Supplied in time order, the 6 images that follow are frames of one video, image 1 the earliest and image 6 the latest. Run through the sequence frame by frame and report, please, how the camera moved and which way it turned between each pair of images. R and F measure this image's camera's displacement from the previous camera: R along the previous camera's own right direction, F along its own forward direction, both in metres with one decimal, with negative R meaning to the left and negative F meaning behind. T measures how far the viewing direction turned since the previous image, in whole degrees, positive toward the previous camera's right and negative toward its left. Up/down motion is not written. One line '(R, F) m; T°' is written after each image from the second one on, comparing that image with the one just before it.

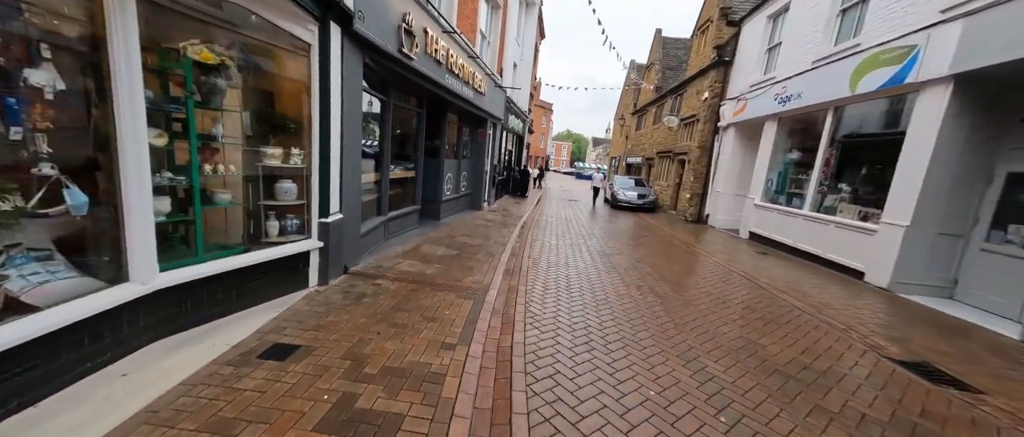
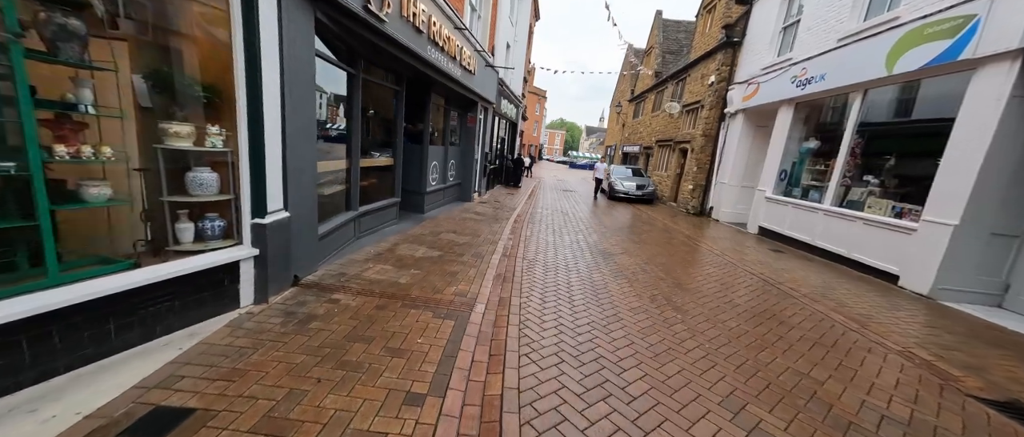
(0.0, +0.8) m; +1°
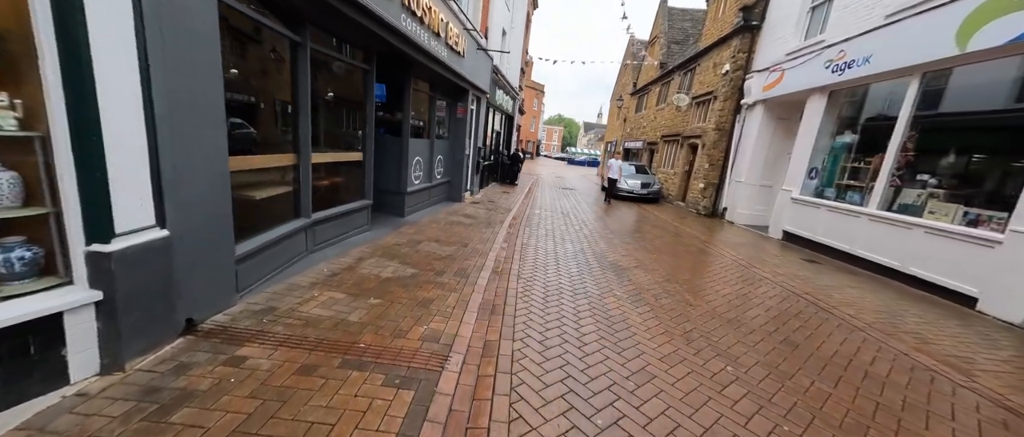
(+0.1, +1.1) m; 0°
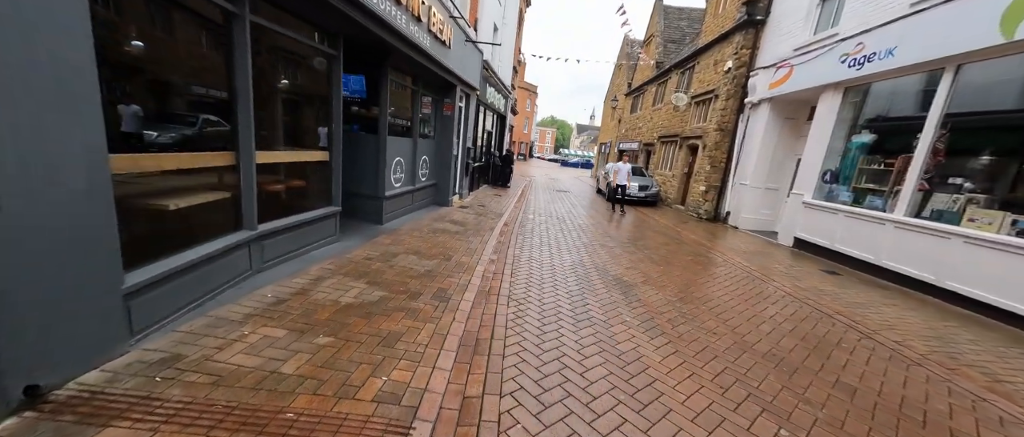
(0.0, +0.7) m; +1°
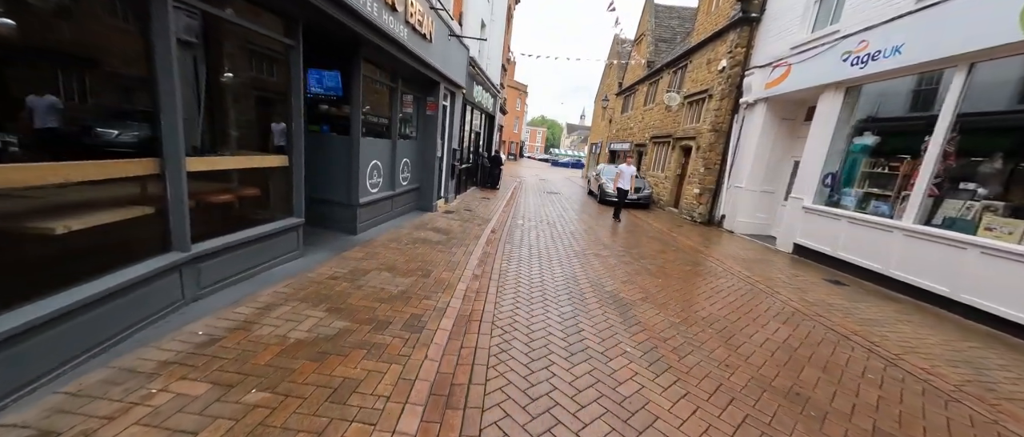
(+0.1, +0.5) m; +2°
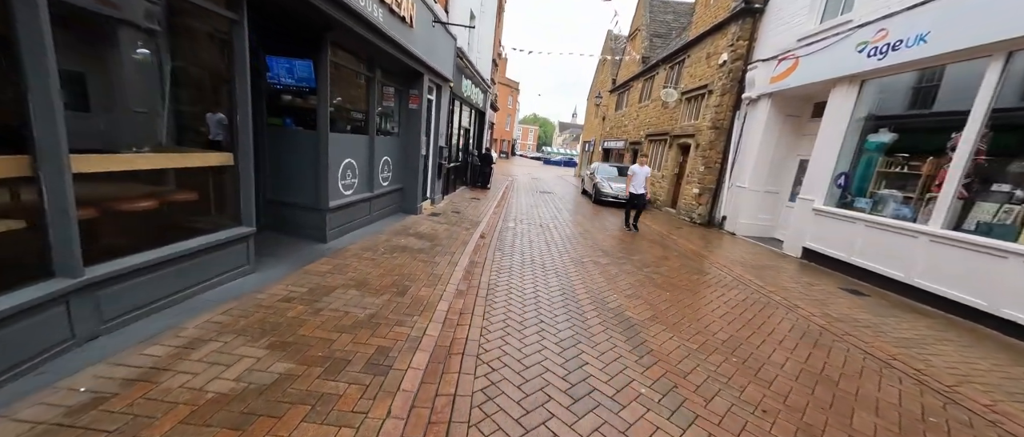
(0.0, +0.6) m; +1°
